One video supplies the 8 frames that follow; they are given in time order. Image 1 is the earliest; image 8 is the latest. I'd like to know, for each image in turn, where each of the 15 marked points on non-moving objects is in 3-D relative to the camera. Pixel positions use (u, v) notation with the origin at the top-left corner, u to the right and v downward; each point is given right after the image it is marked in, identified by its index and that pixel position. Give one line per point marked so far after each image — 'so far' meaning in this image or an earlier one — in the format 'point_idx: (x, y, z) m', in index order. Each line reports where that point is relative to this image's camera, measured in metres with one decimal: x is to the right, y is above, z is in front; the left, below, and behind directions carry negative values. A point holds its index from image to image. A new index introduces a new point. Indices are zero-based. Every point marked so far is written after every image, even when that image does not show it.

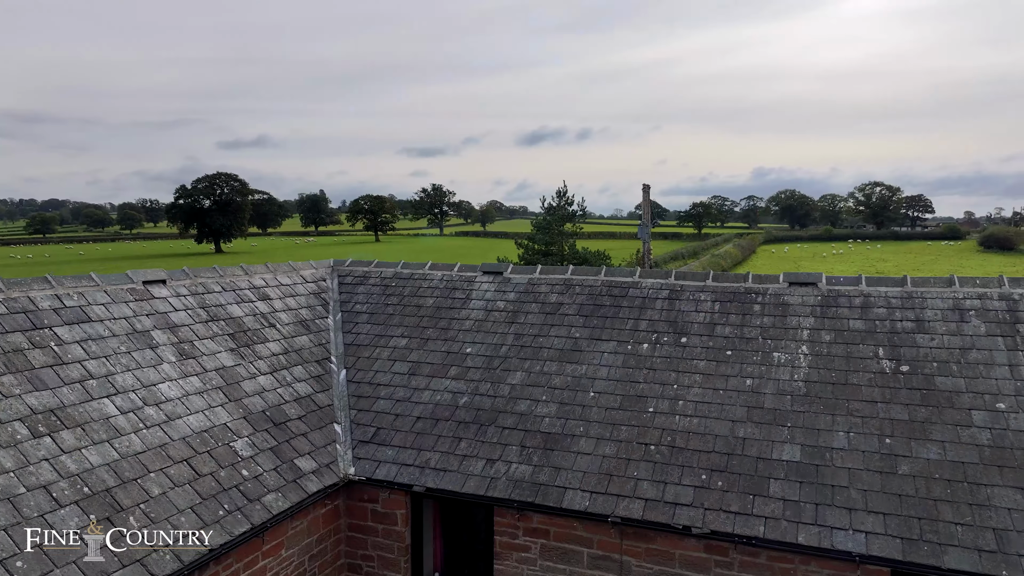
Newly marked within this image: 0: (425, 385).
0: (-0.9, -1.0, +7.4) m
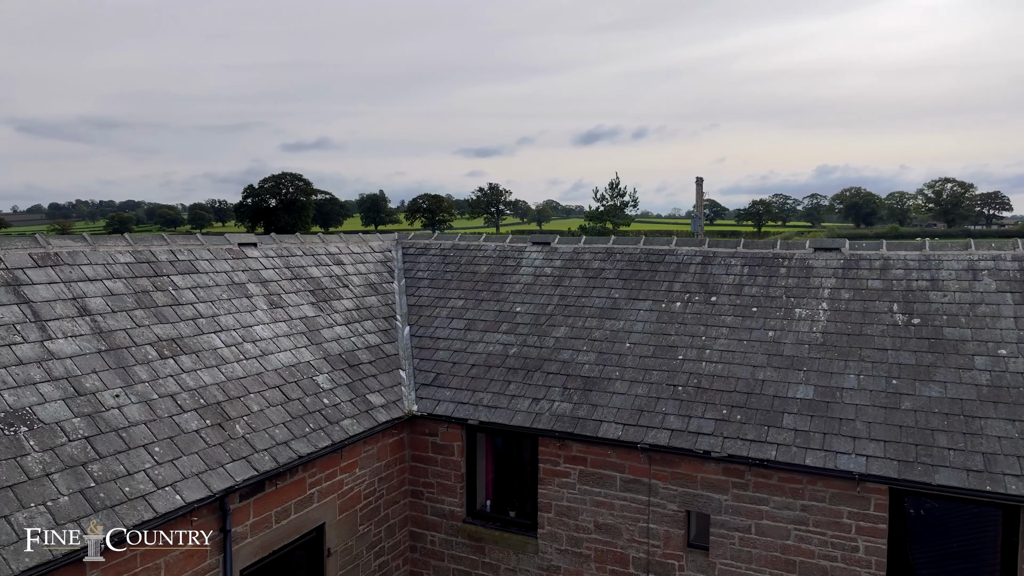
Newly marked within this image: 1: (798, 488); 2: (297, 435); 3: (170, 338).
0: (-0.4, -0.6, +8.3) m
1: (+2.4, -1.6, +6.0) m
2: (-1.9, -1.3, +6.2) m
3: (-3.0, -0.4, +6.2) m
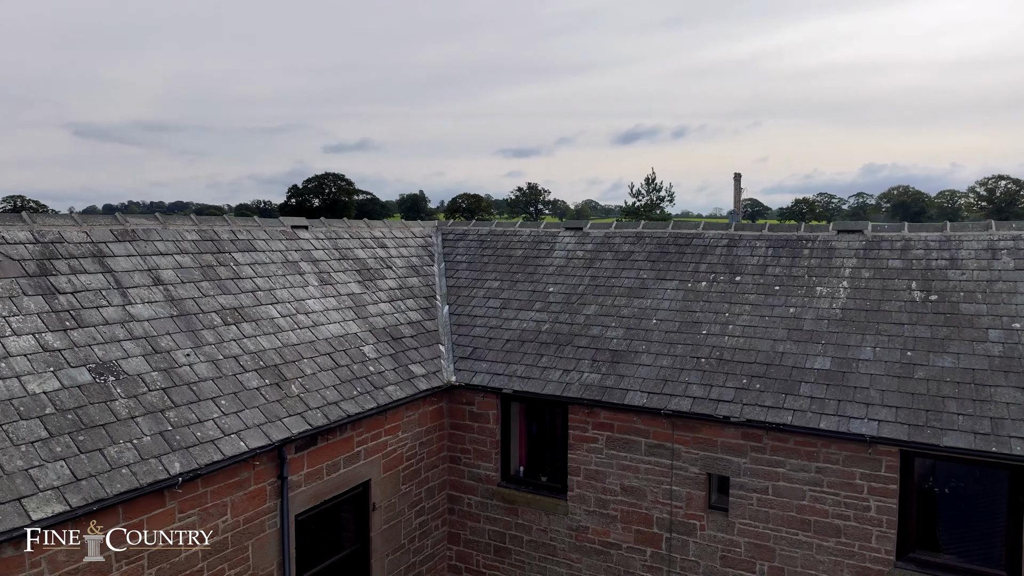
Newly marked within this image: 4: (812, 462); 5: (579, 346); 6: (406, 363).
0: (0.0, -0.3, +8.8) m
1: (+2.6, -1.4, +6.3) m
2: (-1.6, -1.0, +6.8) m
3: (-2.7, -0.2, +6.9) m
4: (+2.6, -1.5, +6.3) m
5: (+0.7, -0.6, +7.9) m
6: (-1.2, -0.8, +7.8) m
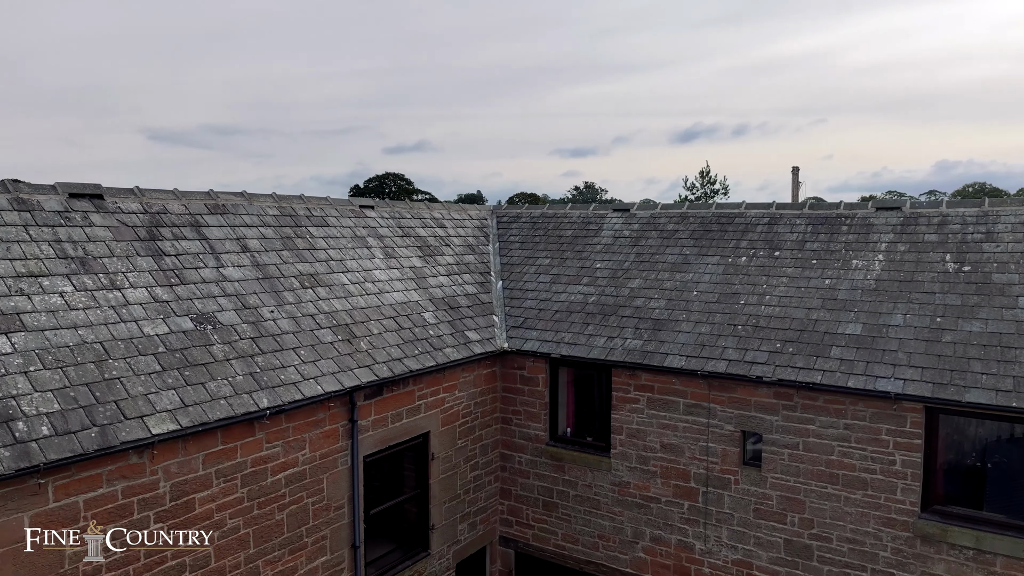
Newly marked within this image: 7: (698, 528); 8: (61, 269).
0: (+0.7, 0.0, +9.4) m
1: (+3.1, -1.1, +6.7) m
2: (-1.1, -0.7, +7.5) m
3: (-2.2, +0.1, +7.7) m
4: (+3.1, -1.2, +6.7) m
5: (+1.3, -0.3, +8.5) m
6: (-0.6, -0.5, +8.5) m
7: (+1.9, -2.5, +7.5) m
8: (-3.6, +0.2, +5.8) m
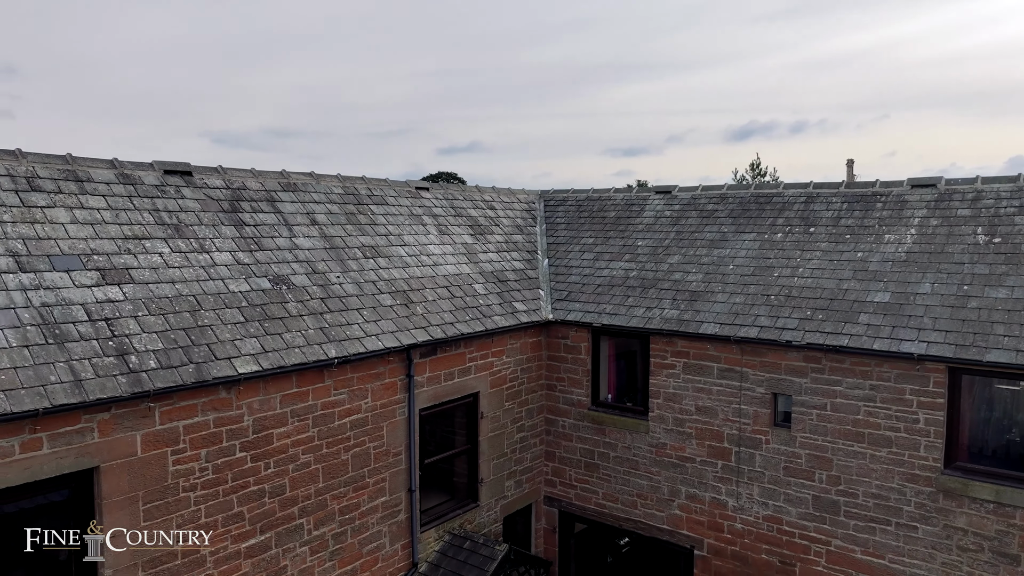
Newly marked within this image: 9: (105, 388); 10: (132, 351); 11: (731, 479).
0: (+1.3, +0.3, +9.9) m
1: (+3.5, -0.8, +7.1) m
2: (-0.6, -0.4, +8.2) m
3: (-1.7, +0.5, +8.4) m
4: (+3.5, -0.9, +7.1) m
5: (+1.9, 0.0, +9.0) m
6: (0.0, -0.2, +9.1) m
7: (+2.4, -2.2, +8.0) m
8: (-3.2, +0.5, +6.6) m
9: (-2.9, -0.7, +5.0) m
10: (-2.9, -0.5, +5.4) m
11: (+2.4, -2.1, +8.0) m
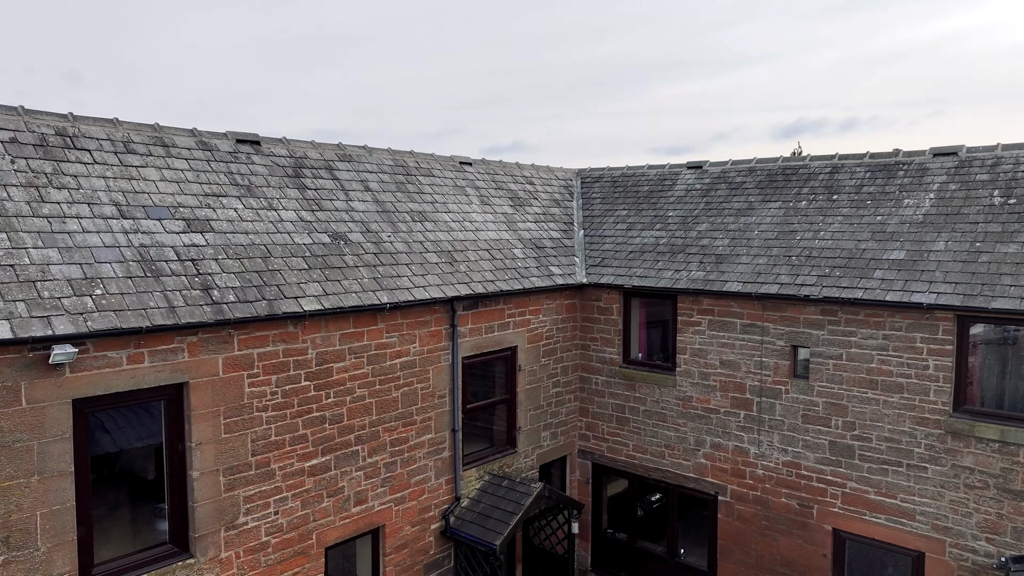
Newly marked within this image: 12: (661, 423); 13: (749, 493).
0: (+1.8, +0.8, +10.5) m
1: (+3.9, -0.3, +7.5) m
2: (-0.2, +0.1, +8.9) m
3: (-1.2, +1.0, +9.2) m
4: (+3.9, -0.4, +7.5) m
5: (+2.4, +0.5, +9.5) m
6: (+0.5, +0.3, +9.8) m
7: (+2.8, -1.7, +8.5) m
8: (-2.9, +1.0, +7.5) m
9: (-2.6, -0.2, +5.9) m
10: (-2.6, 0.0, +6.3) m
11: (+2.8, -1.7, +8.5) m
12: (+1.9, -1.7, +9.3) m
13: (+2.8, -2.4, +8.6) m
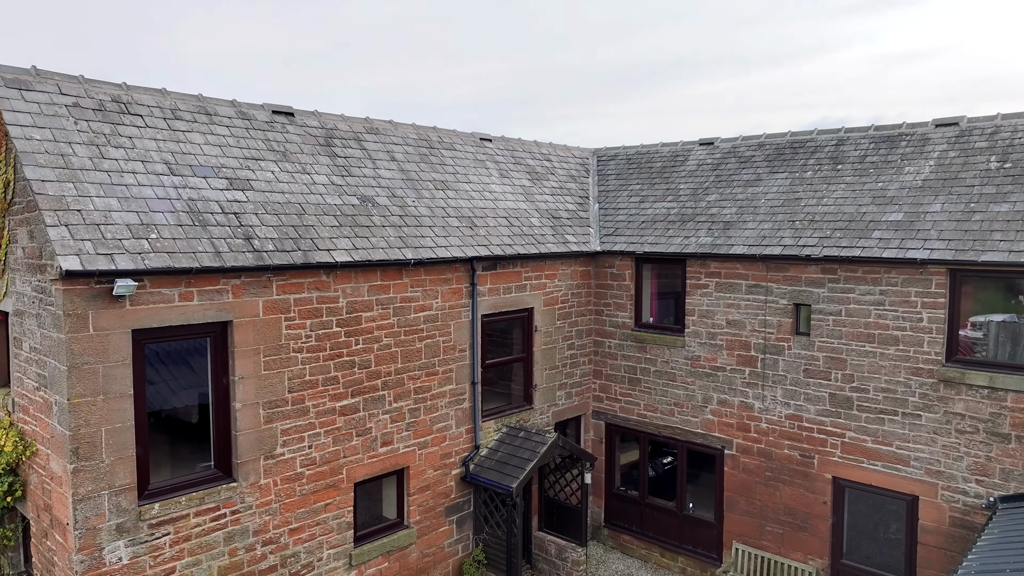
0: (+2.1, +1.3, +10.9) m
1: (+4.0, +0.1, +7.9) m
2: (+0.1, +0.6, +9.4) m
3: (-1.0, +1.4, +9.7) m
4: (+4.0, 0.0, +7.9) m
5: (+2.6, +0.9, +10.0) m
6: (+0.7, +0.8, +10.3) m
7: (+3.0, -1.3, +8.9) m
8: (-2.7, +1.5, +8.1) m
9: (-2.5, +0.3, +6.5) m
10: (-2.5, +0.5, +6.9) m
11: (+3.0, -1.2, +8.9) m
12: (+2.2, -1.3, +9.8) m
13: (+3.0, -2.0, +9.0) m
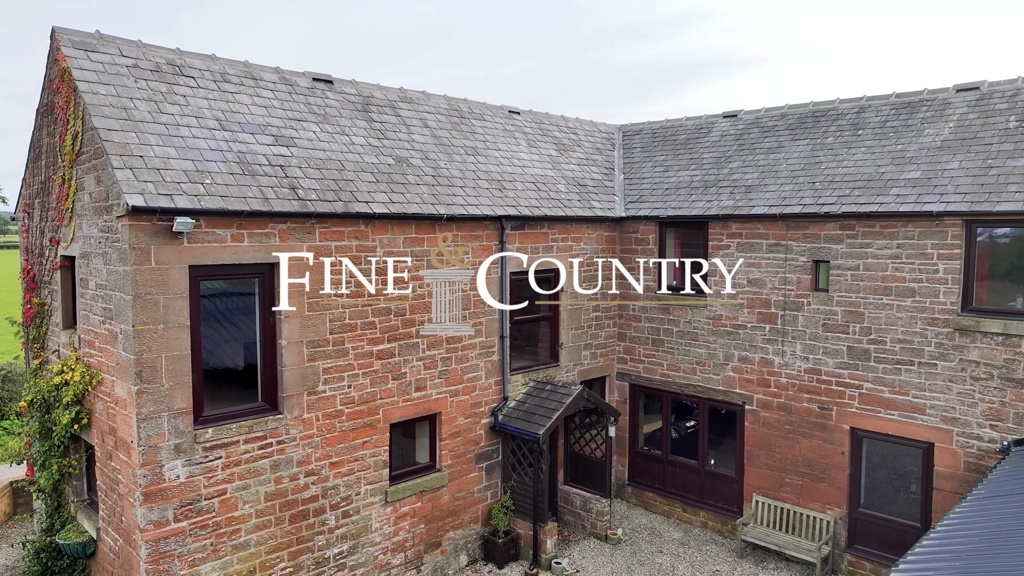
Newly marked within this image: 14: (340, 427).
0: (+2.5, +1.8, +11.2) m
1: (+4.3, +0.6, +8.2) m
2: (+0.4, +1.1, +9.8) m
3: (-0.6, +2.0, +10.1) m
4: (+4.3, +0.5, +8.2) m
5: (+3.0, +1.5, +10.3) m
6: (+1.1, +1.3, +10.7) m
7: (+3.4, -0.7, +9.2) m
8: (-2.4, +2.0, +8.6) m
9: (-2.2, +0.8, +7.0) m
10: (-2.2, +1.0, +7.4) m
11: (+3.4, -0.7, +9.2) m
12: (+2.5, -0.8, +10.1) m
13: (+3.4, -1.5, +9.3) m
14: (-1.8, -1.5, +7.6) m
